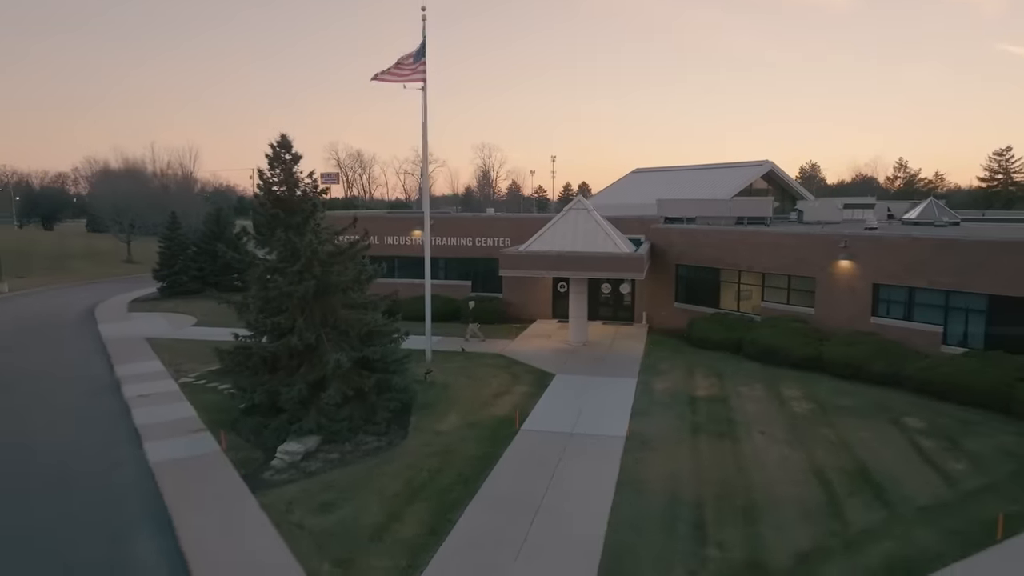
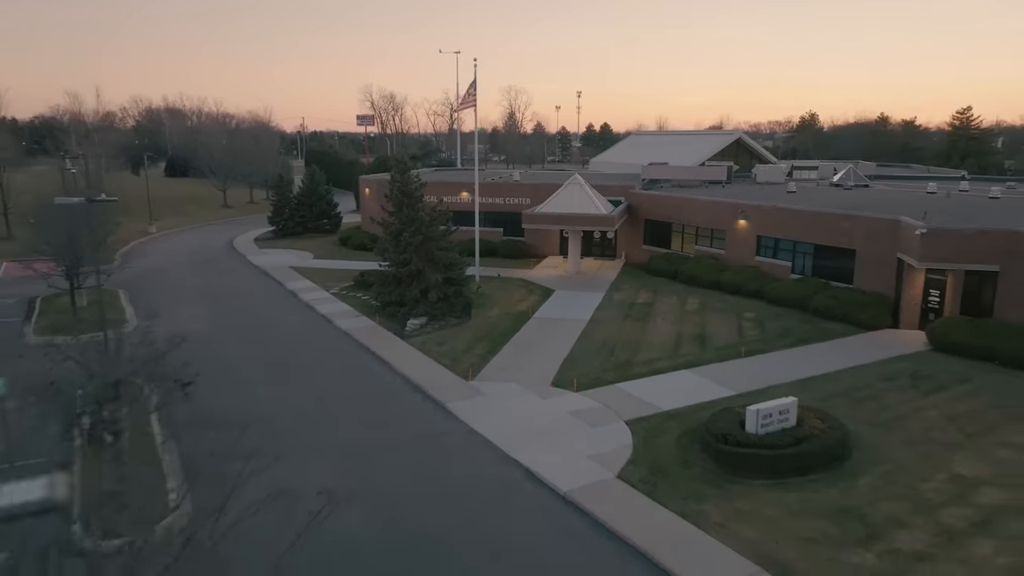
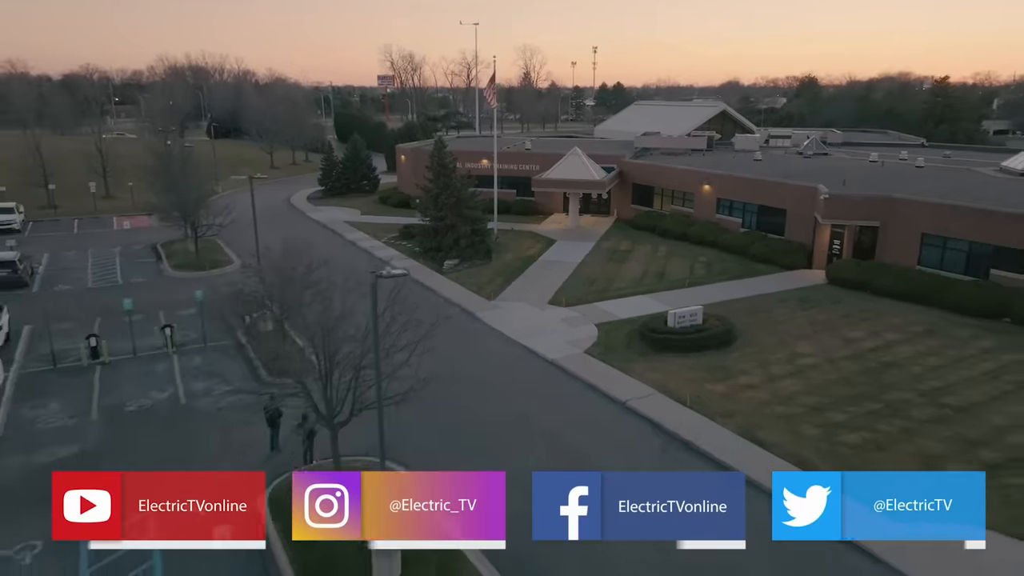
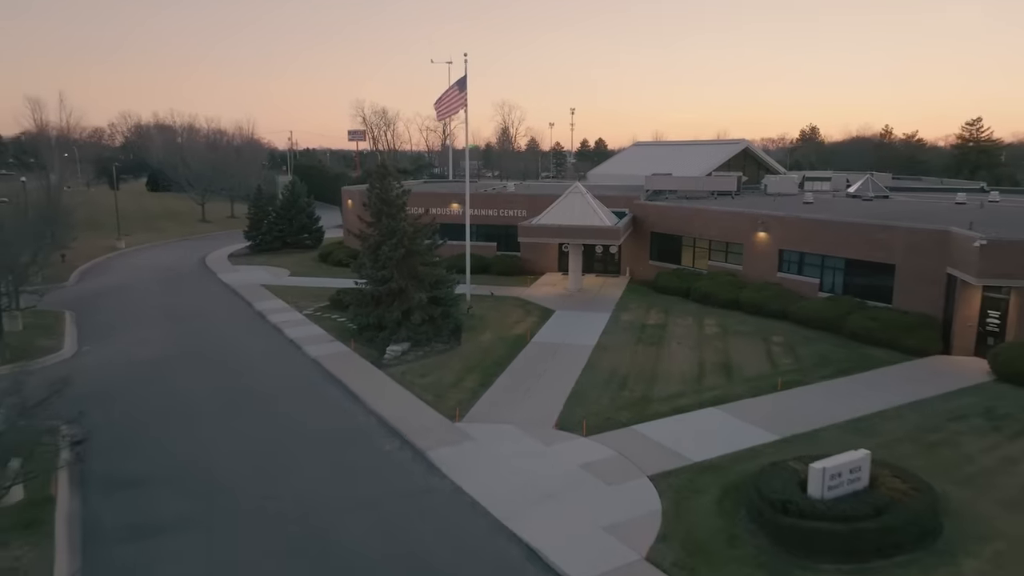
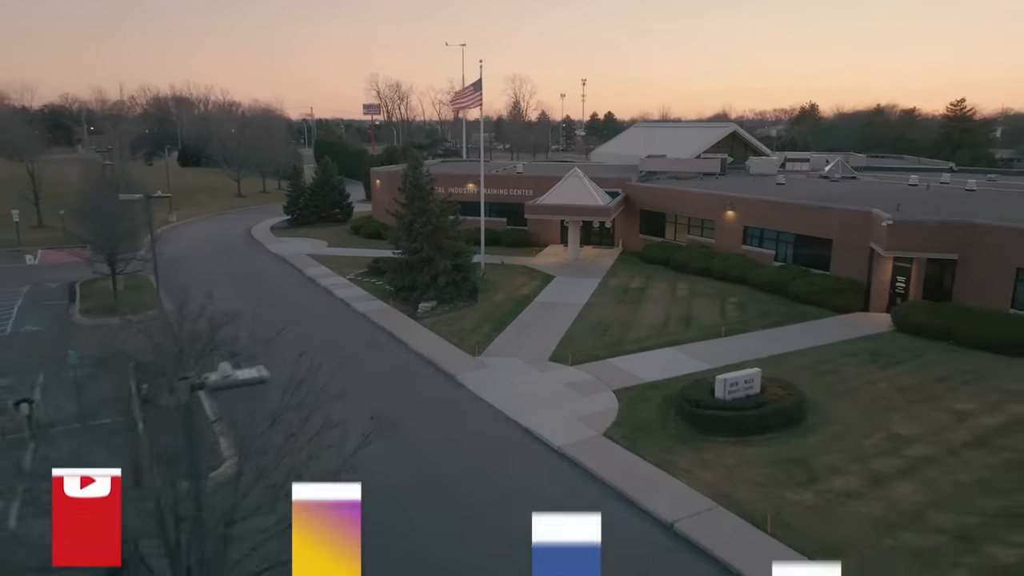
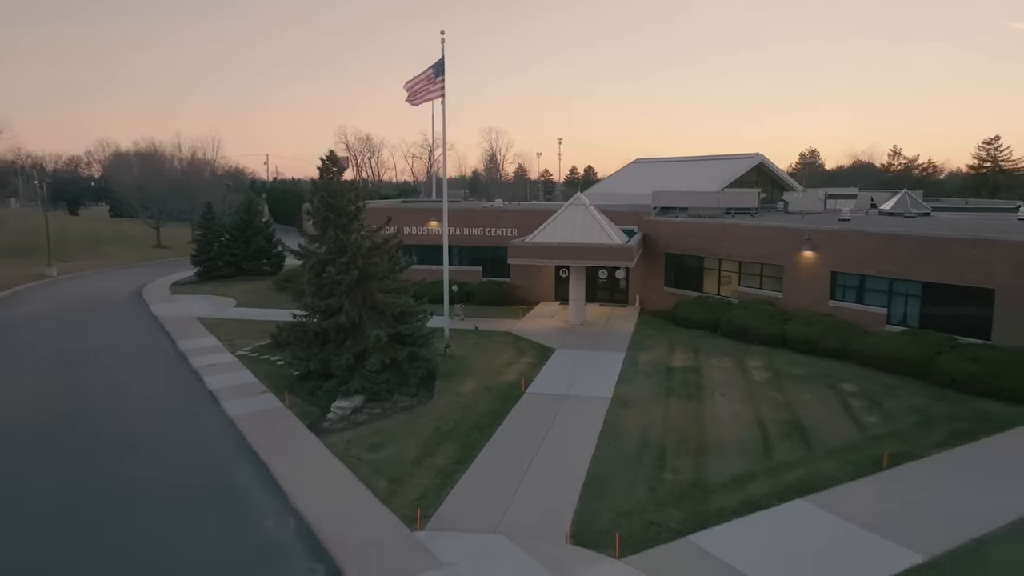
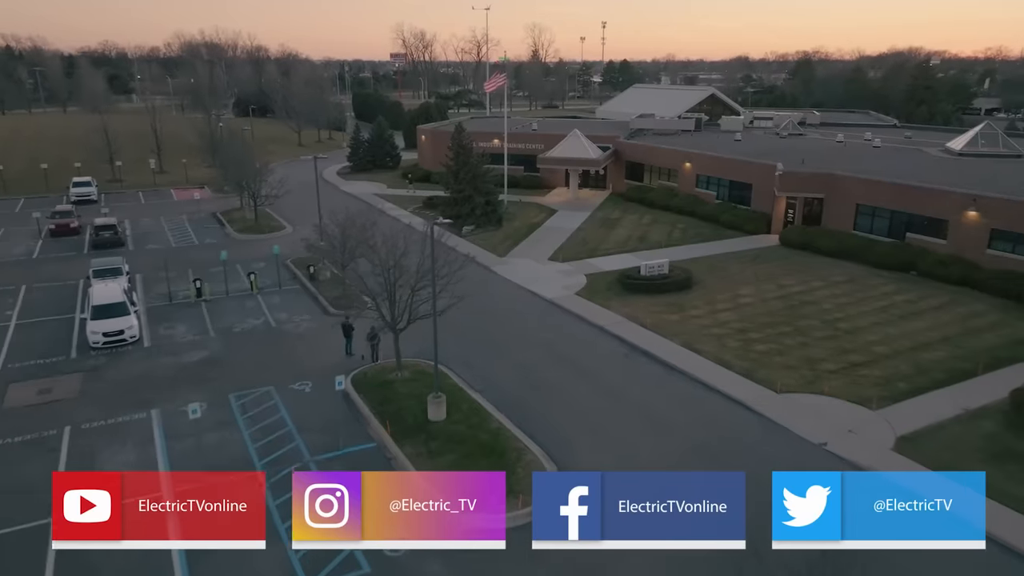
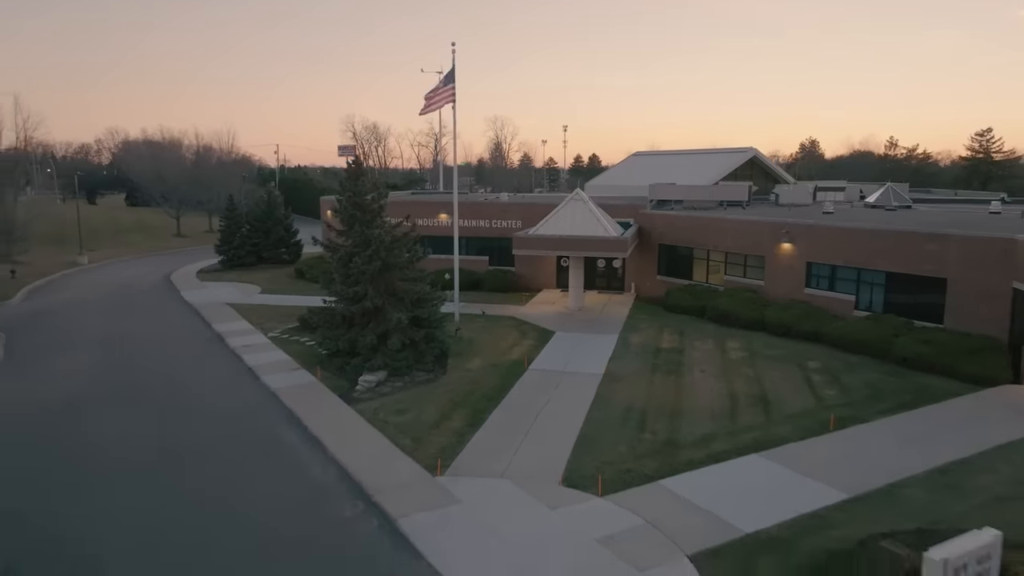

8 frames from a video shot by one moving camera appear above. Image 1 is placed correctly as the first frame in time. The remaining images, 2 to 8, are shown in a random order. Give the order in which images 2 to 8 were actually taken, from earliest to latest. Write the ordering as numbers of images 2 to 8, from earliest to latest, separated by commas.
6, 8, 4, 2, 5, 3, 7
